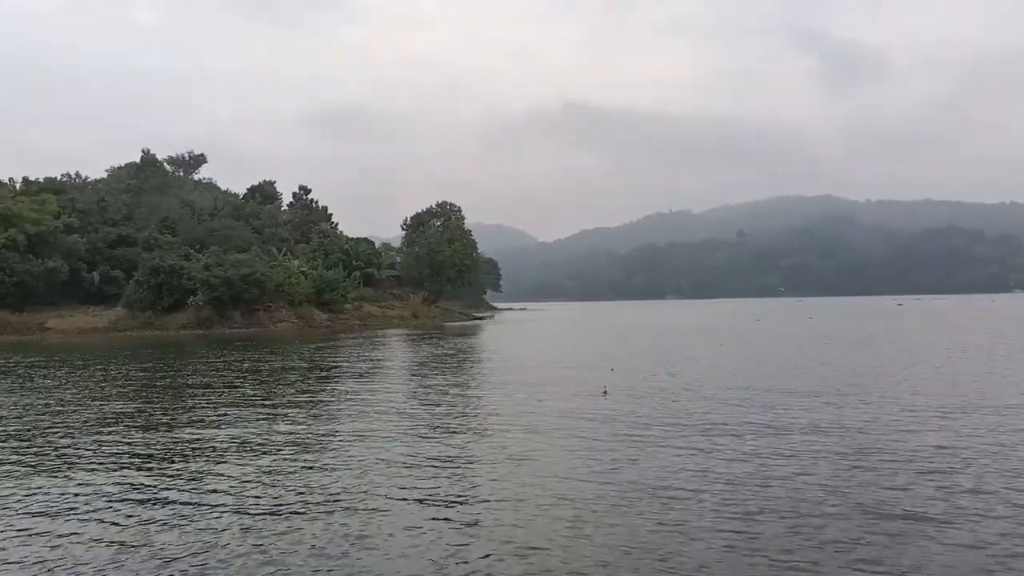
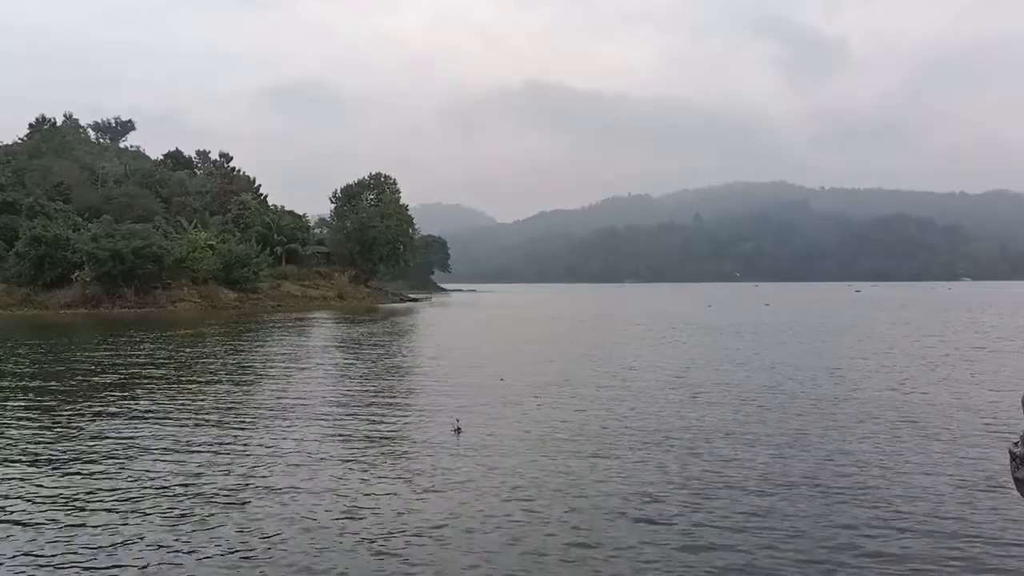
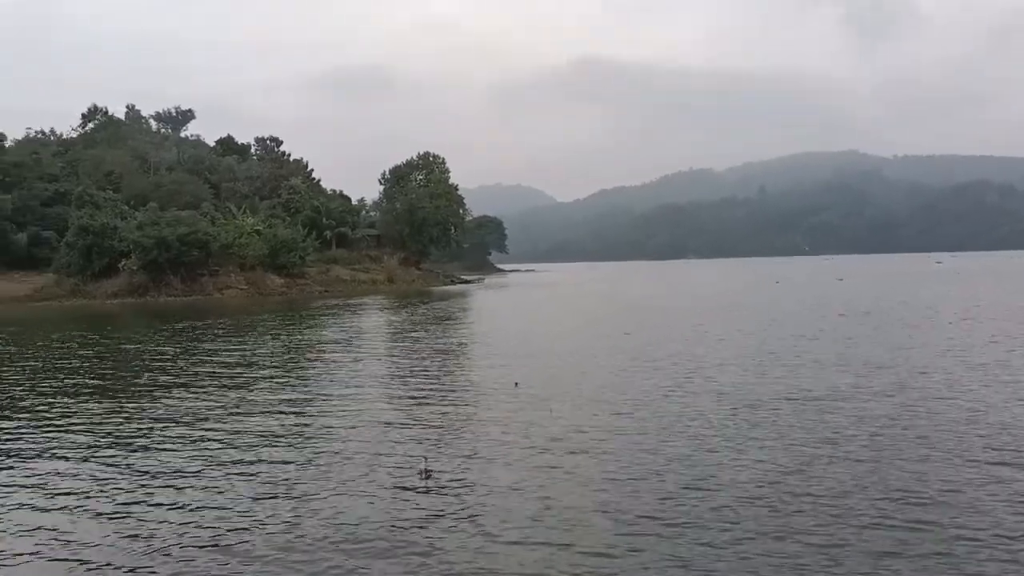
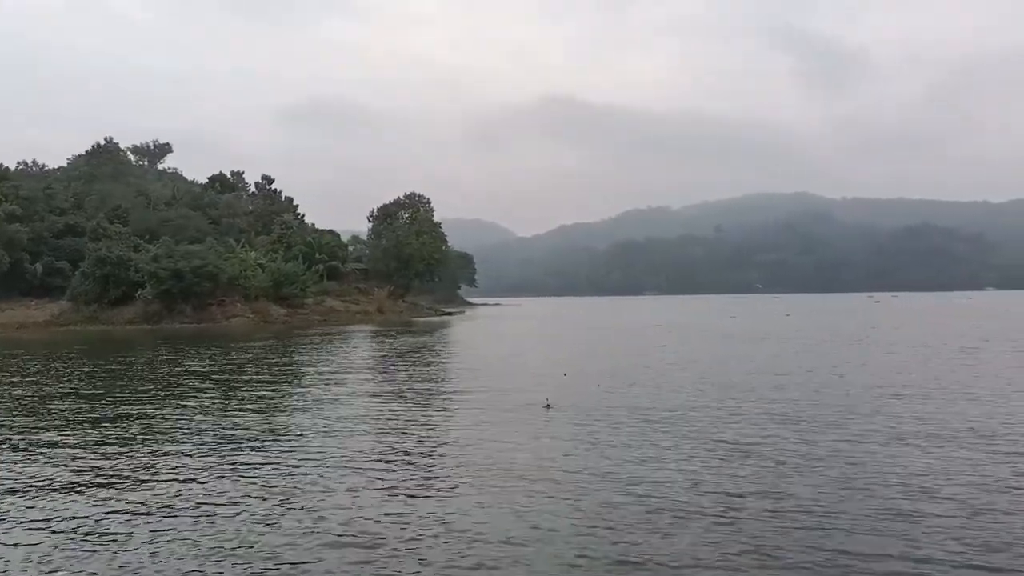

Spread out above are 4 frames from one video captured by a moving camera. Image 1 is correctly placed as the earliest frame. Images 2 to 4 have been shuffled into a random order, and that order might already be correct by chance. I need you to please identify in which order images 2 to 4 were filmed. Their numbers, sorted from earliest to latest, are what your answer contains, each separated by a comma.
4, 2, 3
